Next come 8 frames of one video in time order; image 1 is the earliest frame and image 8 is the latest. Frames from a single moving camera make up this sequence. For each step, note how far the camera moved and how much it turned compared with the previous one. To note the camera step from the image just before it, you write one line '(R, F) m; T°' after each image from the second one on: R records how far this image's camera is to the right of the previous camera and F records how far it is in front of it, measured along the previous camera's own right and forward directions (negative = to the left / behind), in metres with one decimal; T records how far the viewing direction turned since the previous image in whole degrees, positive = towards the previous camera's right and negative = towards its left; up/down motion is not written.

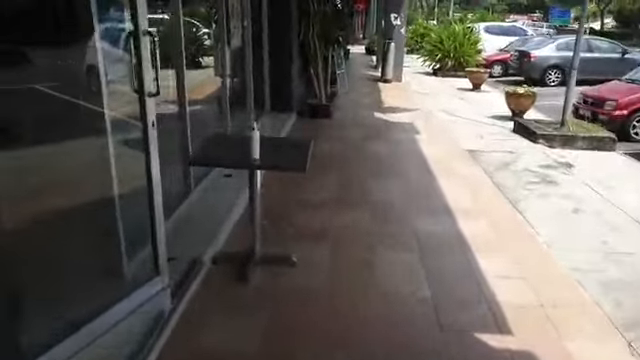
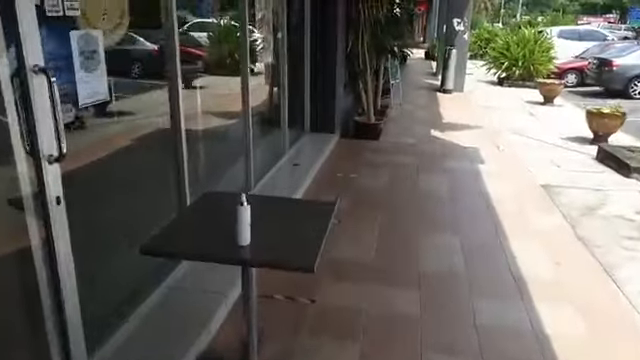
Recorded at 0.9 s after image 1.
(+0.1, +0.8) m; -6°
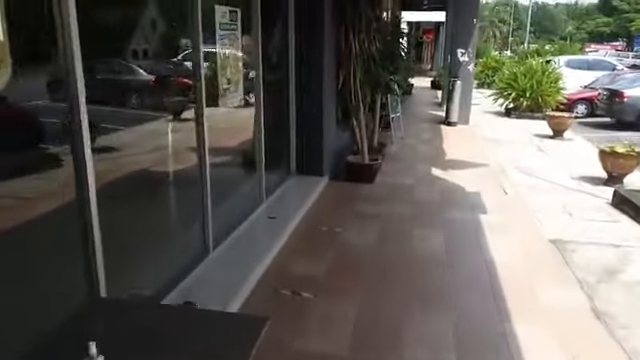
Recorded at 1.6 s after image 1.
(+0.2, +0.5) m; -1°
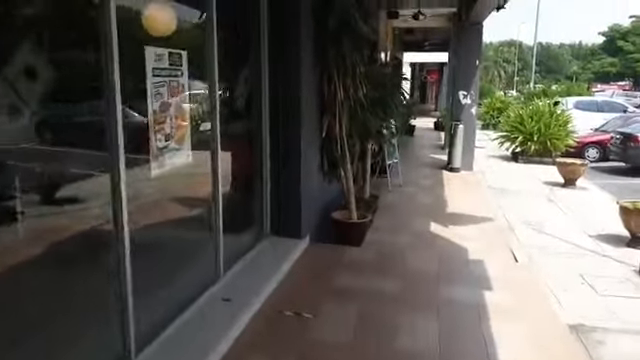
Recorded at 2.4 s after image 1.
(+0.2, +0.7) m; -1°
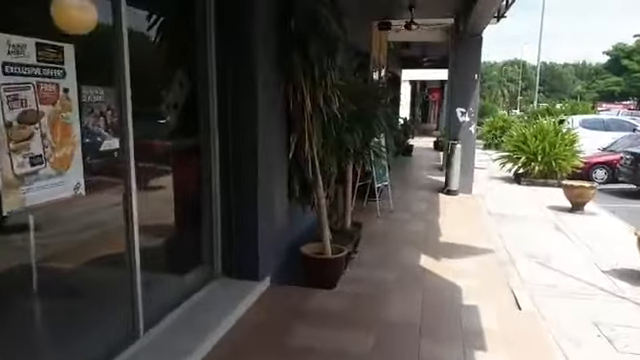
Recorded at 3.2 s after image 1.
(+0.3, +0.7) m; 0°
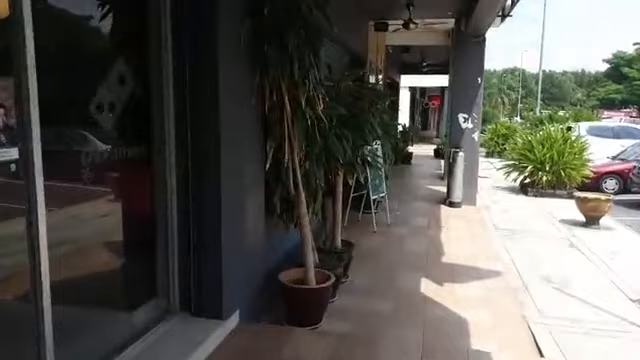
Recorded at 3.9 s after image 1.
(+0.1, +0.7) m; 0°
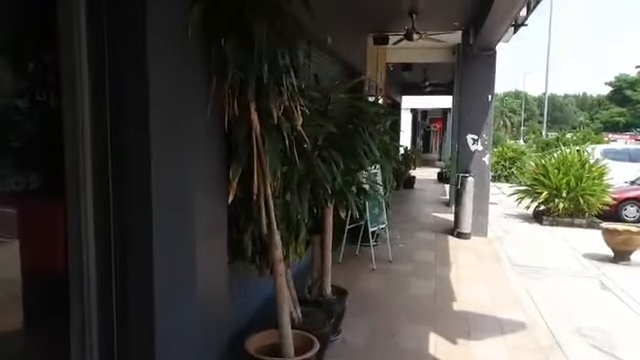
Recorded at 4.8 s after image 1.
(+0.1, +0.9) m; 0°
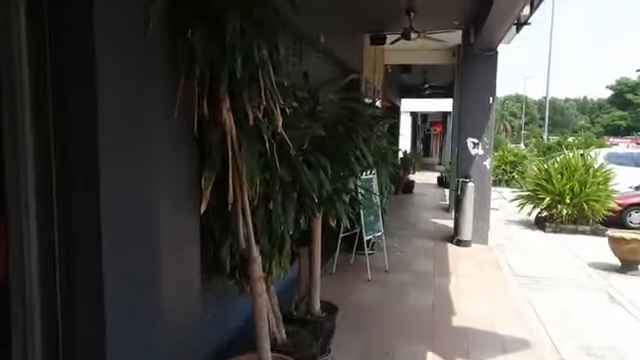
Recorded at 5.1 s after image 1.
(+0.1, +0.3) m; 0°
